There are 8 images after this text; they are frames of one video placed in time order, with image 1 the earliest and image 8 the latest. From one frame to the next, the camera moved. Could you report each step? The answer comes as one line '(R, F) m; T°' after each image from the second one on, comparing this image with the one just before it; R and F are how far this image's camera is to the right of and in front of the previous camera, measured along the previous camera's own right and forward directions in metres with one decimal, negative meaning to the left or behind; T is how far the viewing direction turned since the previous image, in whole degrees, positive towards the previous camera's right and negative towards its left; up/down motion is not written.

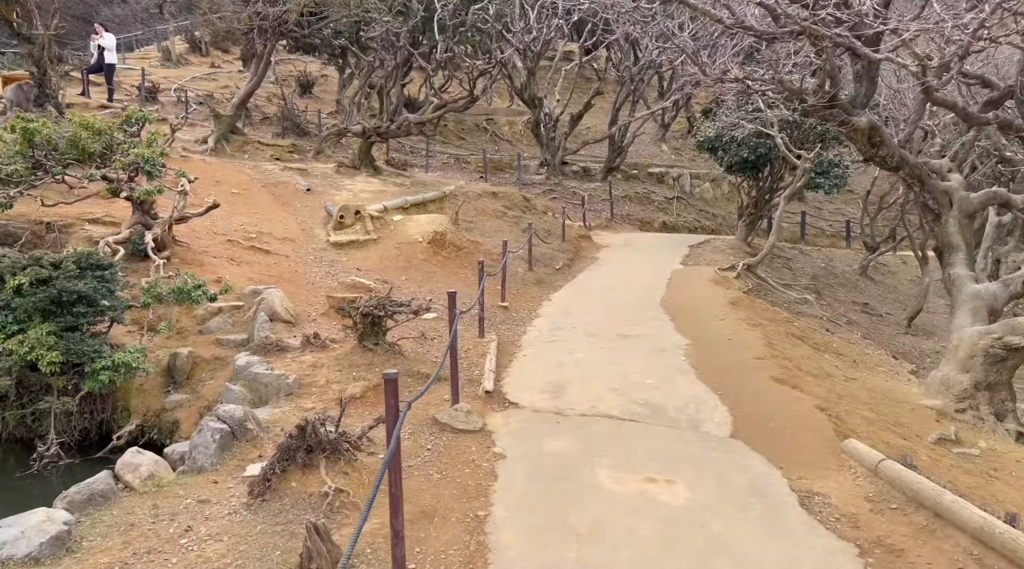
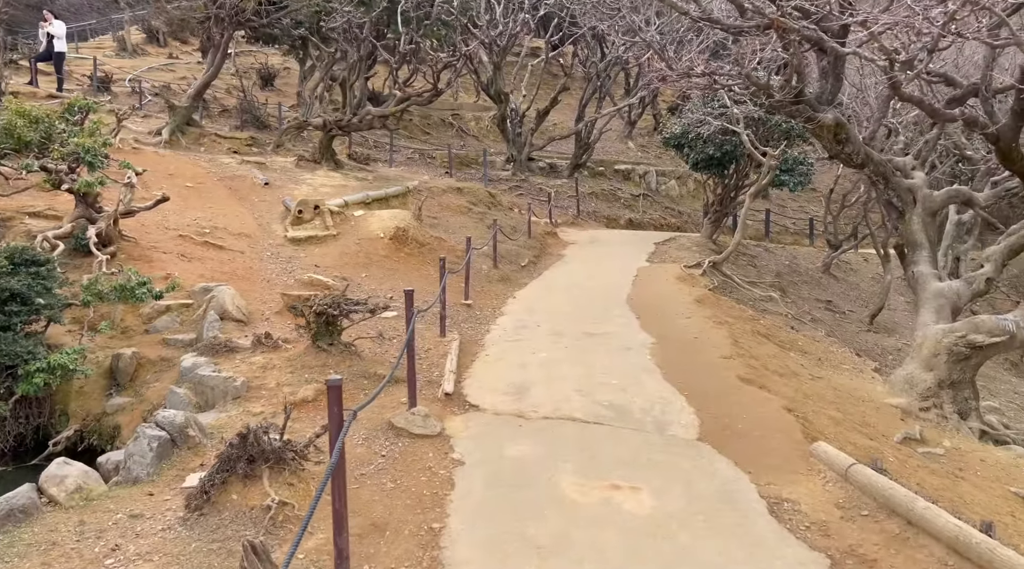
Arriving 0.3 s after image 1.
(+0.1, +0.3) m; +2°
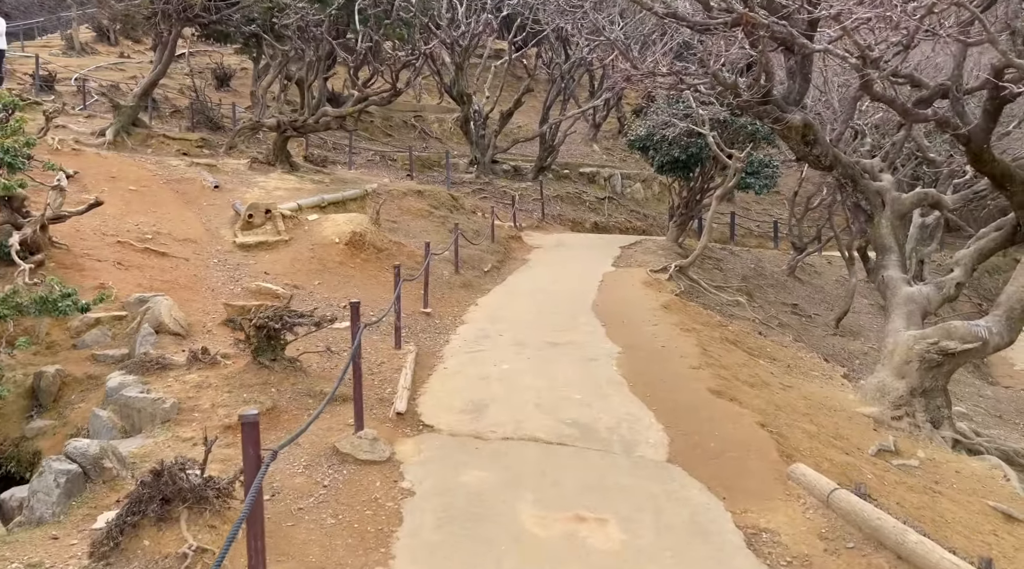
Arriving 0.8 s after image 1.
(+0.1, +0.5) m; +2°
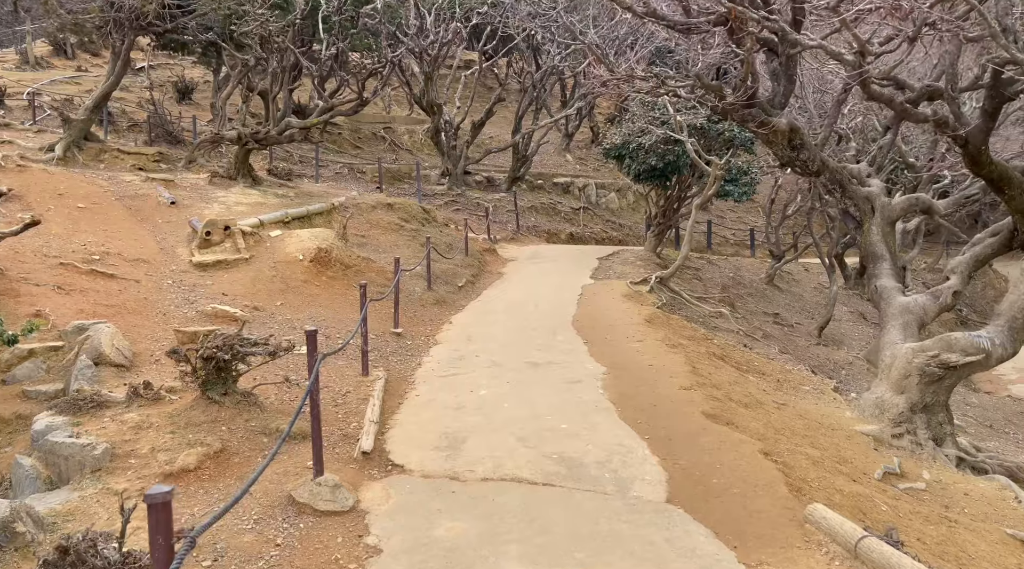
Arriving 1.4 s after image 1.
(0.0, +0.6) m; +2°
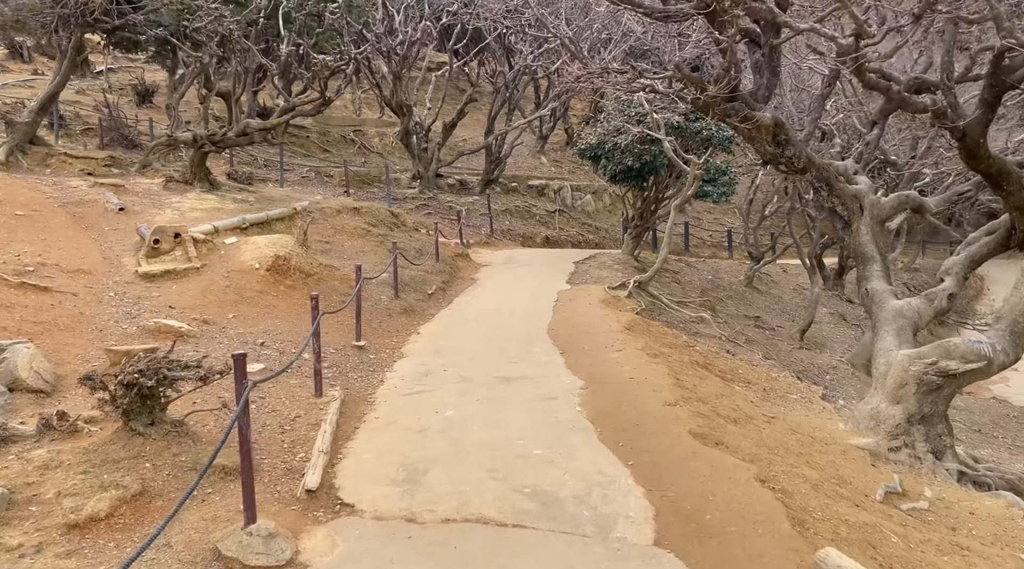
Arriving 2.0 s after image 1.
(+0.1, +0.7) m; +2°
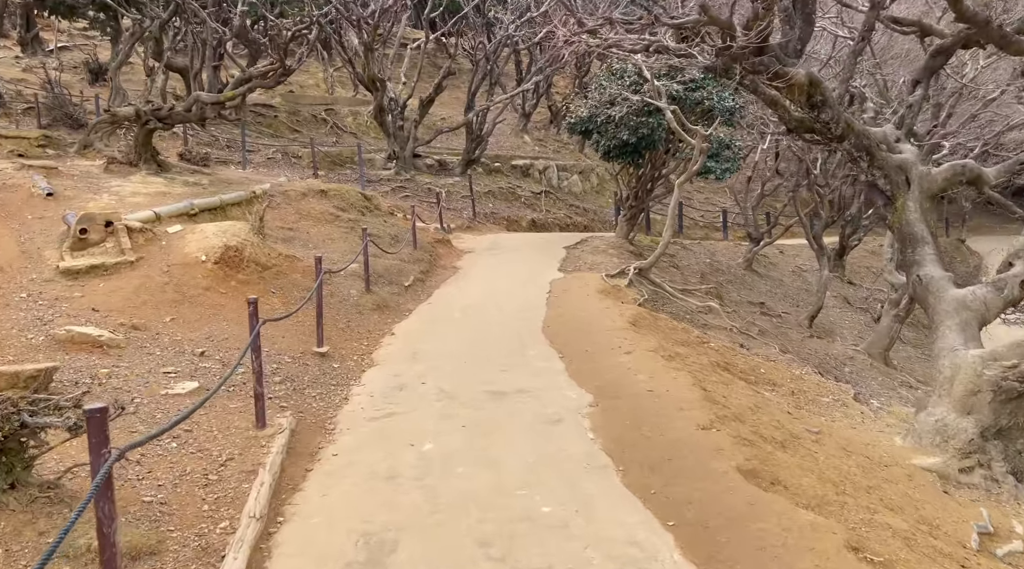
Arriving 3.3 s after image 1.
(-0.1, +1.5) m; +1°
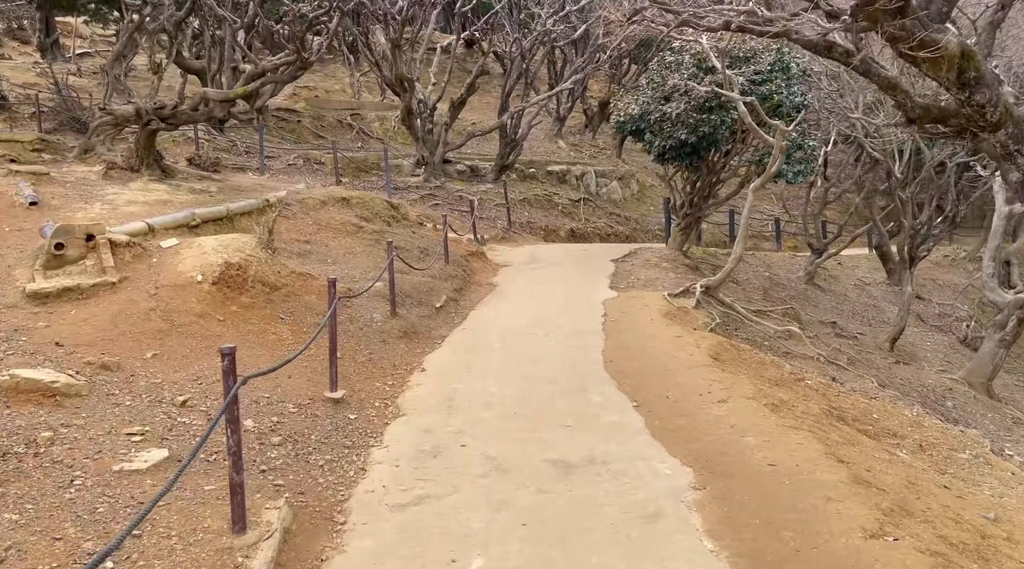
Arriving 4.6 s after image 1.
(-0.3, +1.7) m; -2°
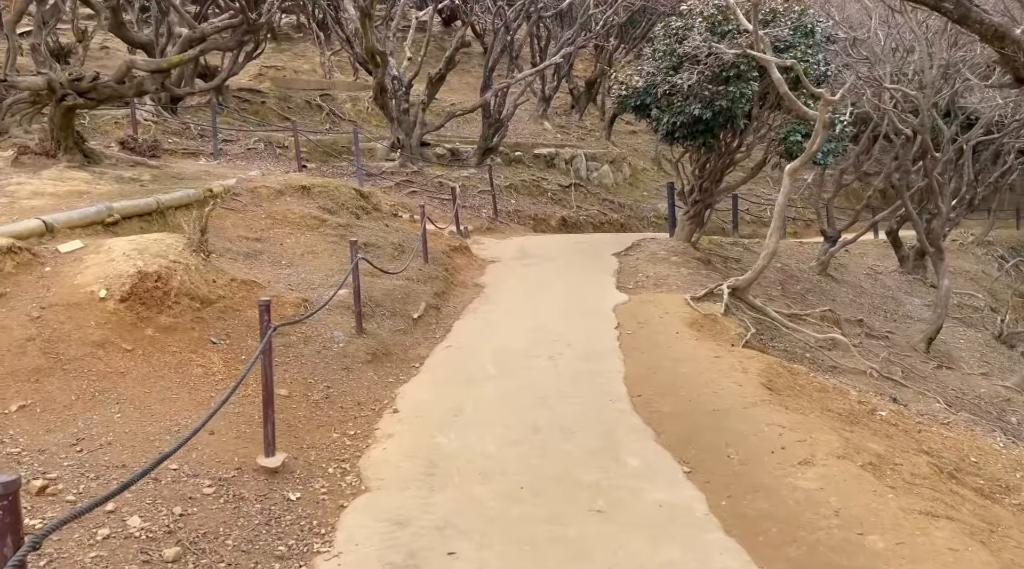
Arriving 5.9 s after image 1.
(-0.1, +1.9) m; +1°
